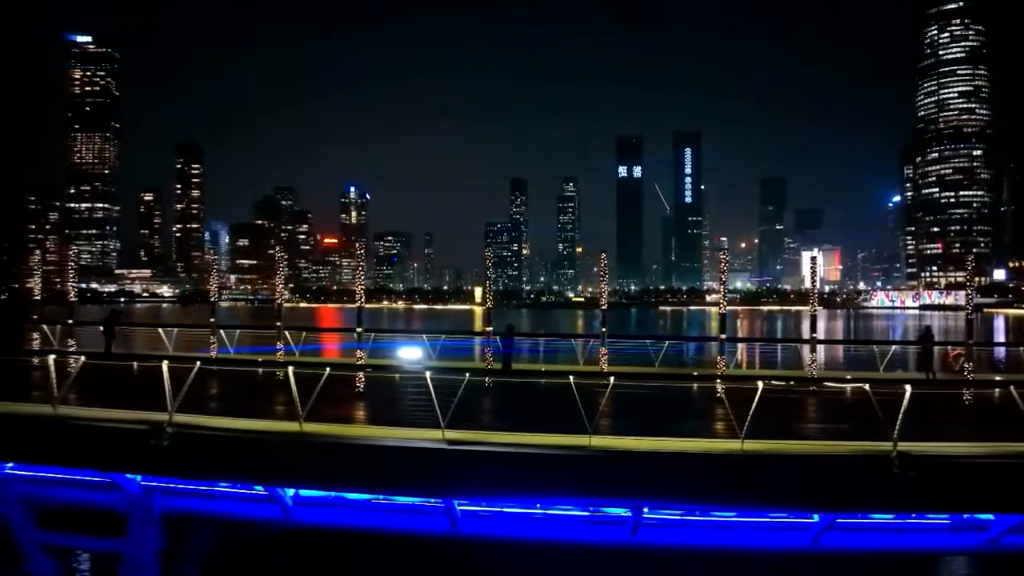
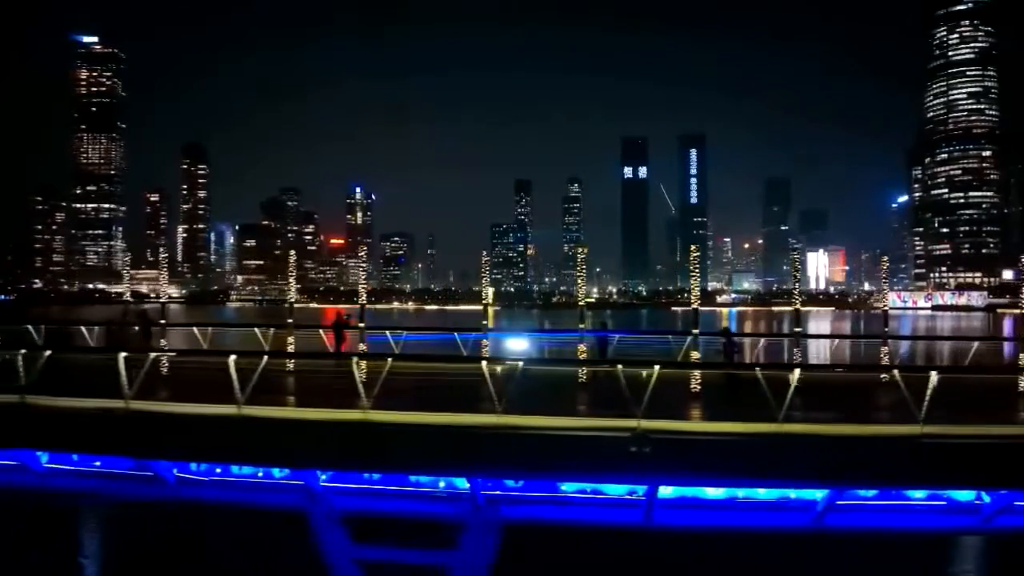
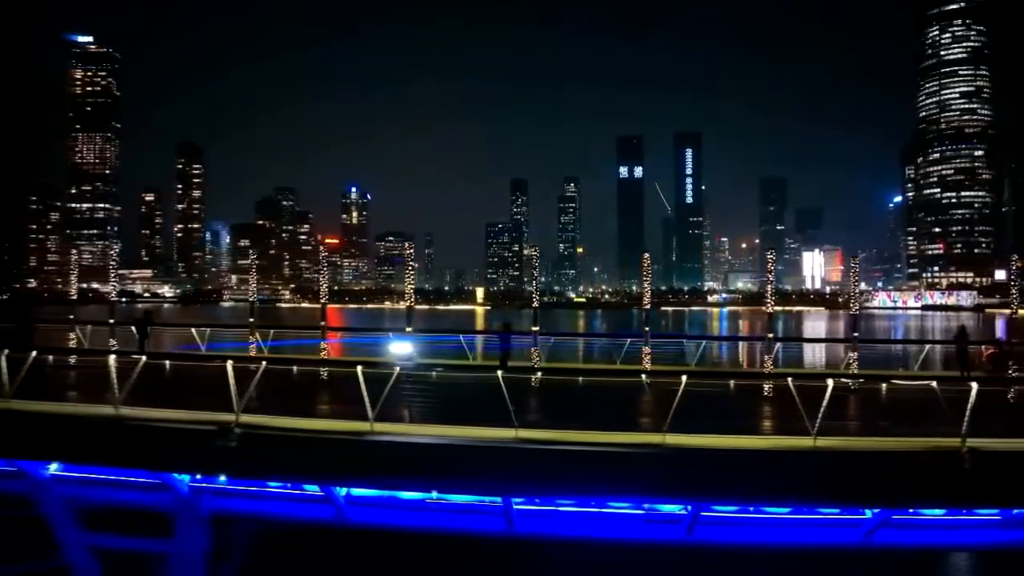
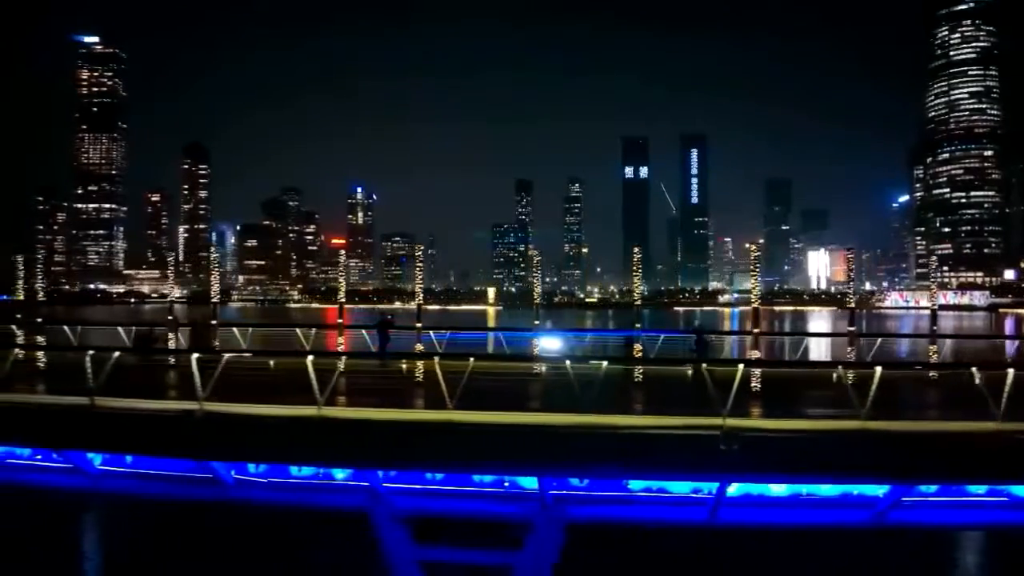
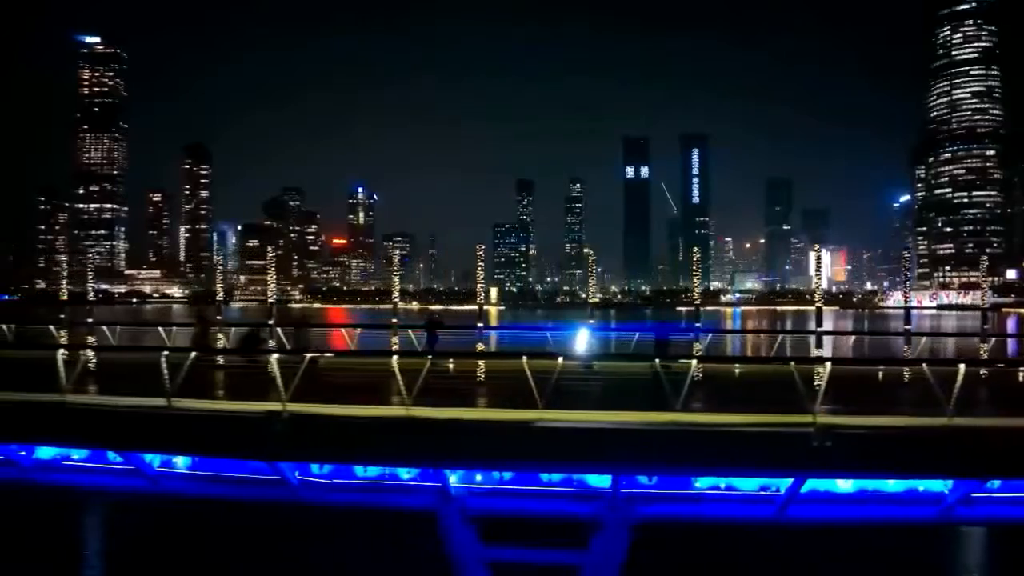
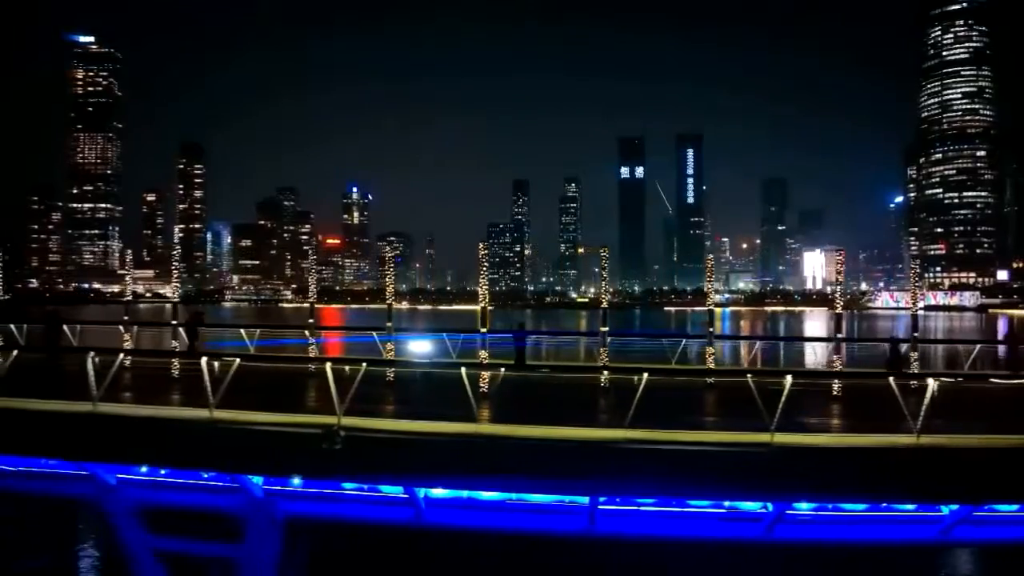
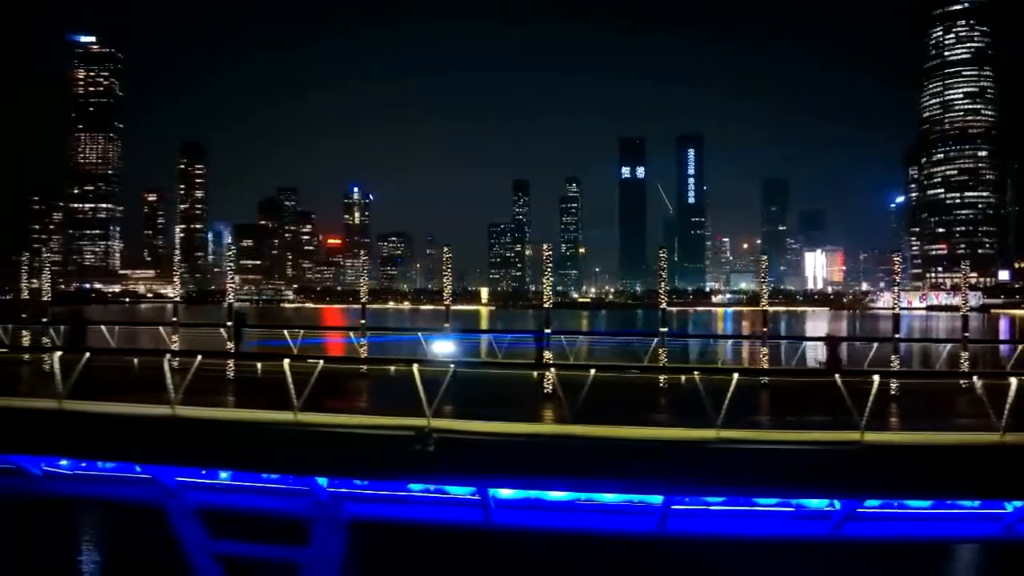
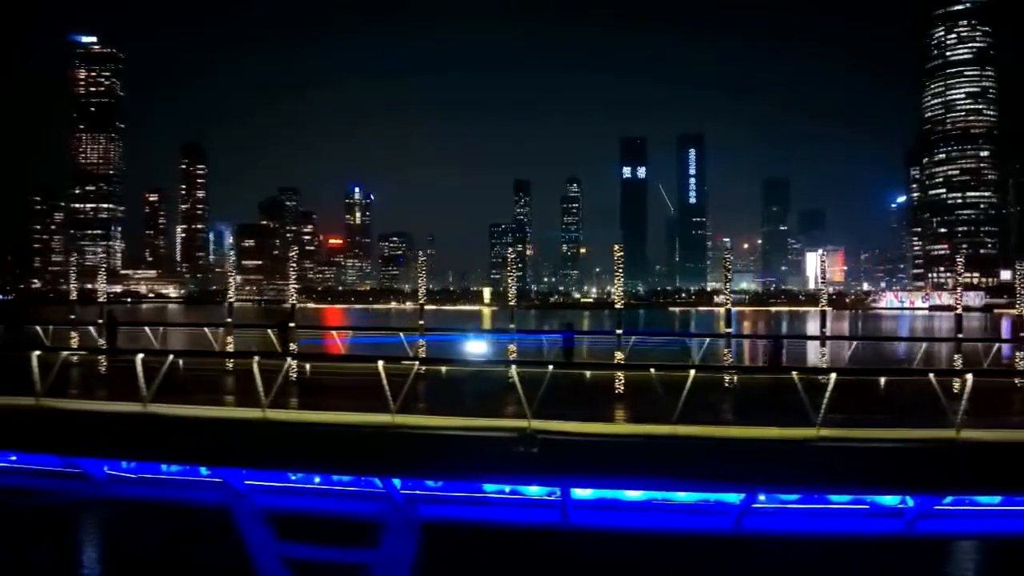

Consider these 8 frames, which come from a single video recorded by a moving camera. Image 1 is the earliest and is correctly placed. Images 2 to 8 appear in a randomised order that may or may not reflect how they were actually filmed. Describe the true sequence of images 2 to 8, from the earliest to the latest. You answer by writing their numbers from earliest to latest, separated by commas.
3, 6, 7, 8, 2, 4, 5
